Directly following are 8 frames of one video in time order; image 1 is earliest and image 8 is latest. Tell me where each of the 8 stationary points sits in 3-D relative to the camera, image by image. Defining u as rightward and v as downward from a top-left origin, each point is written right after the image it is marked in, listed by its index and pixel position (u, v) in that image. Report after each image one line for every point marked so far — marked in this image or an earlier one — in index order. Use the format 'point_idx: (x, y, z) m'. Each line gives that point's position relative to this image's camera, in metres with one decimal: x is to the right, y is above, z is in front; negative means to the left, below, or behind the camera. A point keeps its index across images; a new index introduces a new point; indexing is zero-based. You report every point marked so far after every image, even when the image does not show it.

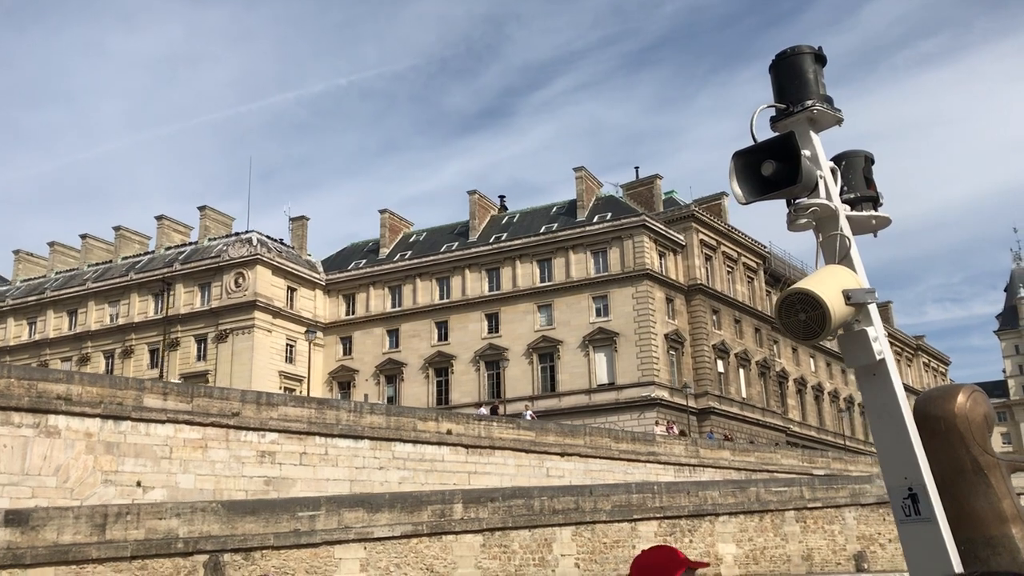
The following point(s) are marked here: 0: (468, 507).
0: (-0.9, -4.4, +19.4) m
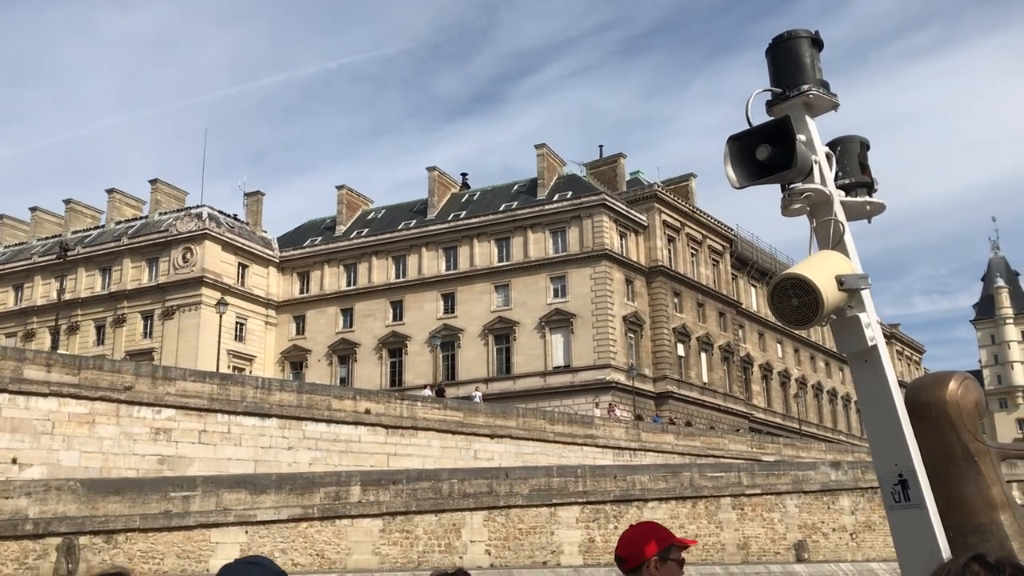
0: (-2.7, -3.8, +18.1) m
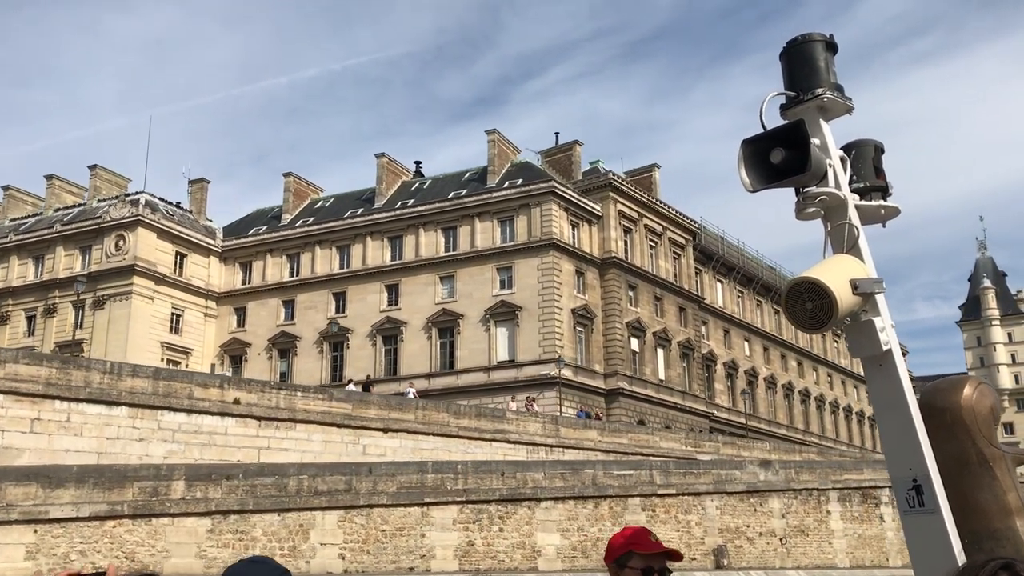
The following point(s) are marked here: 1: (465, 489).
0: (-5.3, -3.3, +16.1) m
1: (-0.9, -4.0, +19.4) m
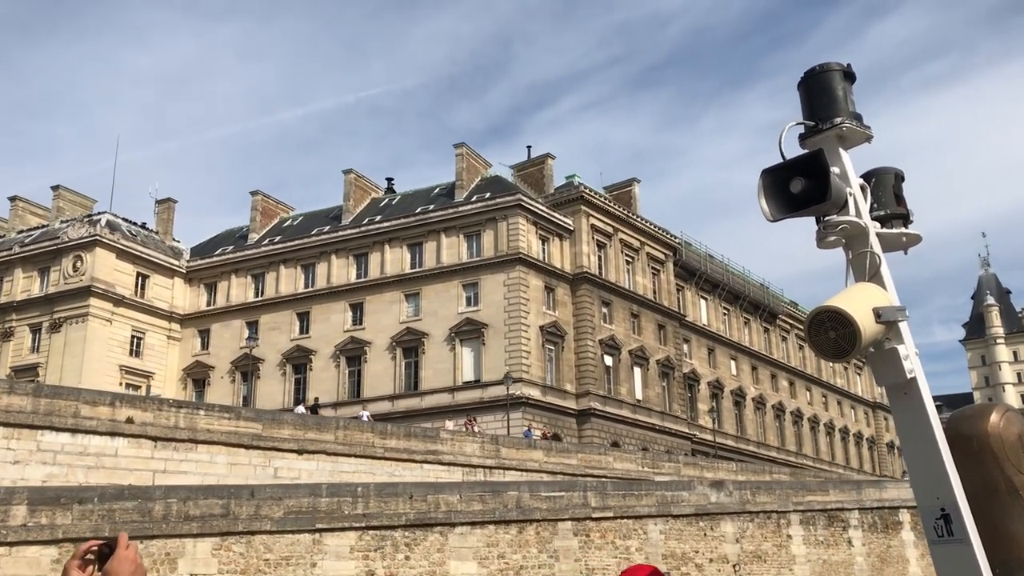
0: (-7.1, -3.3, +14.5) m
1: (-2.7, -4.1, +17.7) m
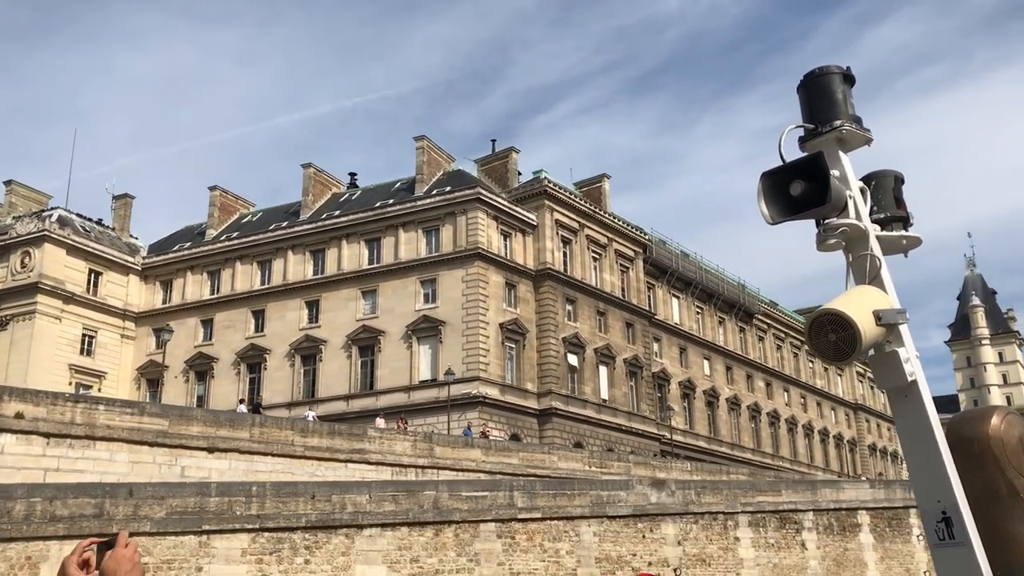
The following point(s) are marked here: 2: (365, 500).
0: (-8.6, -3.0, +13.2) m
1: (-4.3, -3.9, +16.5) m
2: (-2.7, -3.9, +17.9) m
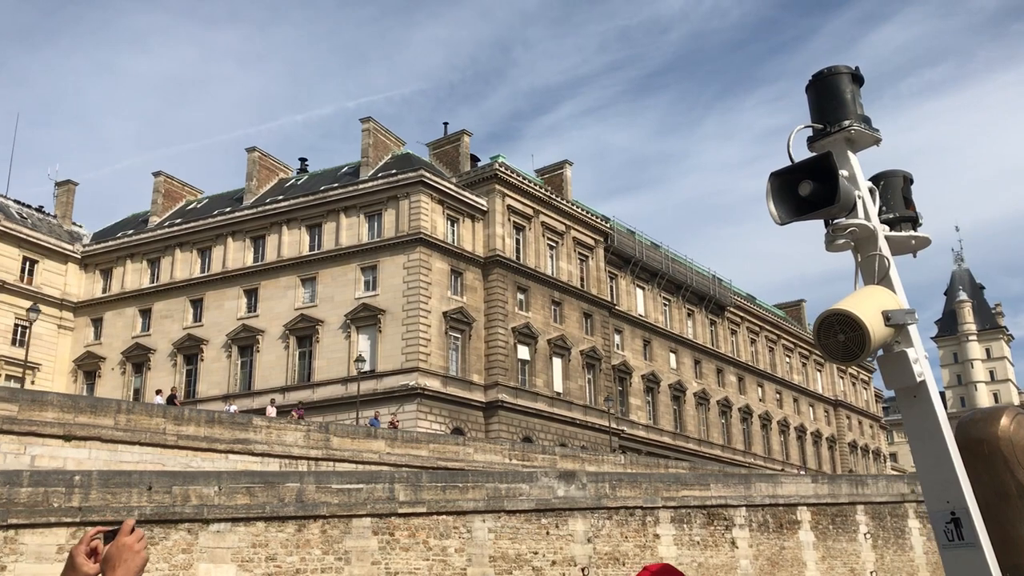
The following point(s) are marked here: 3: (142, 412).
0: (-10.9, -2.5, +11.5) m
1: (-6.5, -3.3, +14.7) m
2: (-5.0, -3.4, +16.1) m
3: (-7.5, -2.5, +19.8) m
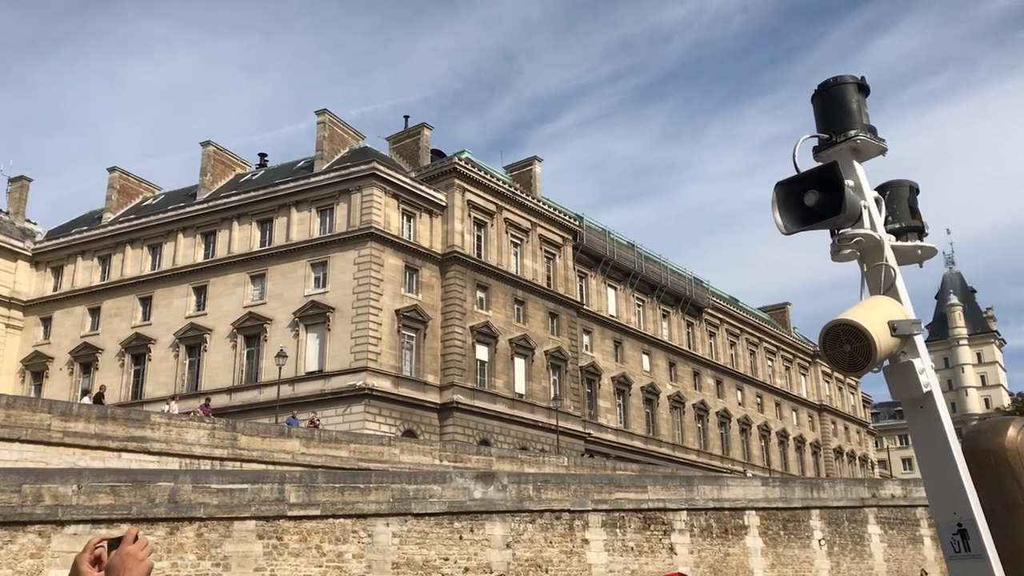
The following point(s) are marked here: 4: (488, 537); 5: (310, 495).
0: (-12.7, -2.2, +10.2) m
1: (-8.3, -3.0, +13.4) m
2: (-6.7, -3.1, +14.8) m
3: (-9.3, -2.2, +18.5) m
4: (-0.5, -4.9, +19.2) m
5: (-3.6, -3.6, +17.1) m
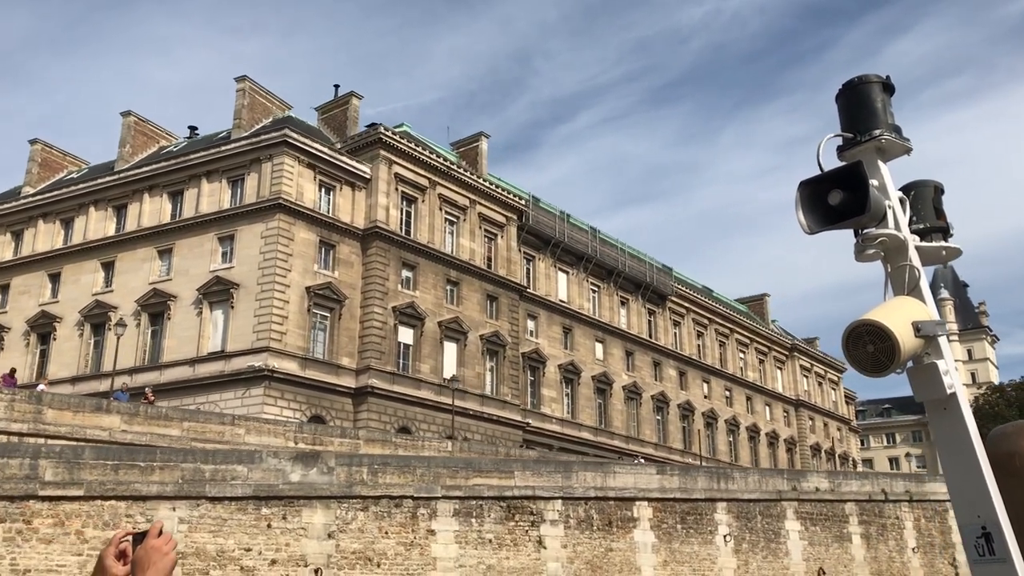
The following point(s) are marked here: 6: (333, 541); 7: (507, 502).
0: (-15.9, -1.3, +8.0) m
1: (-11.5, -2.2, +11.1) m
2: (-9.9, -2.2, +12.5) m
3: (-12.4, -1.3, +16.2) m
4: (-3.6, -4.1, +16.8) m
5: (-6.7, -2.8, +14.8) m
6: (-3.1, -4.4, +17.1) m
7: (-0.1, -4.3, +19.5) m
